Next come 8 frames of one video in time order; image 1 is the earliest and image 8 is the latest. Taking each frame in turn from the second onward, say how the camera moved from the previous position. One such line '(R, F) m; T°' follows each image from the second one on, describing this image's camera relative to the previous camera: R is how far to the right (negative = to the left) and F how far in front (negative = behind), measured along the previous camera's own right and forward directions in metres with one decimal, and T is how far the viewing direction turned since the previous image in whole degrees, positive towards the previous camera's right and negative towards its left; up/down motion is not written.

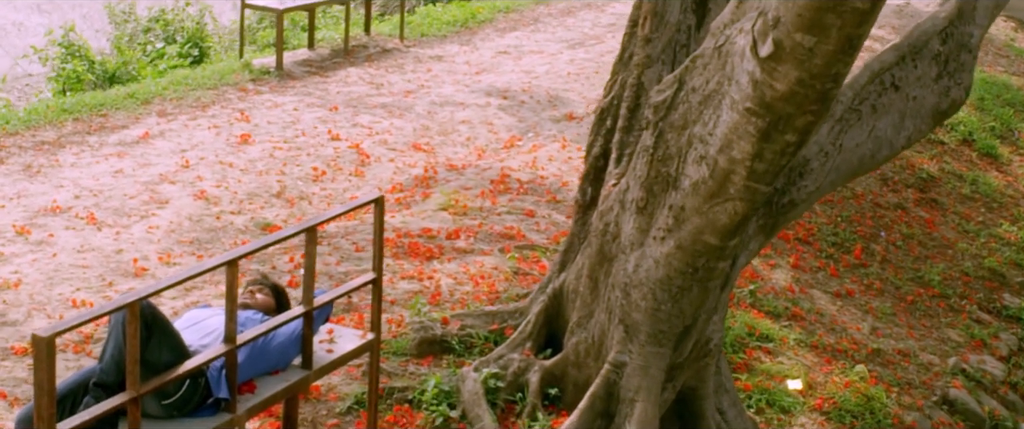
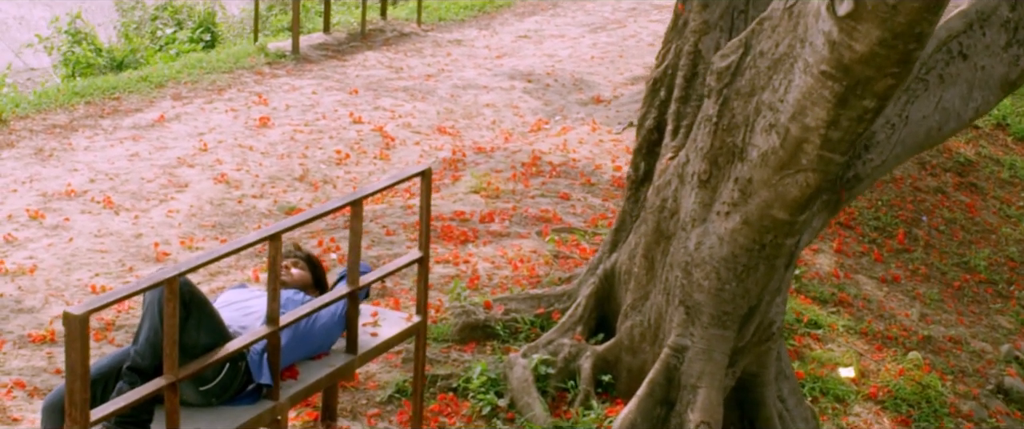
(-0.3, +0.4) m; 0°
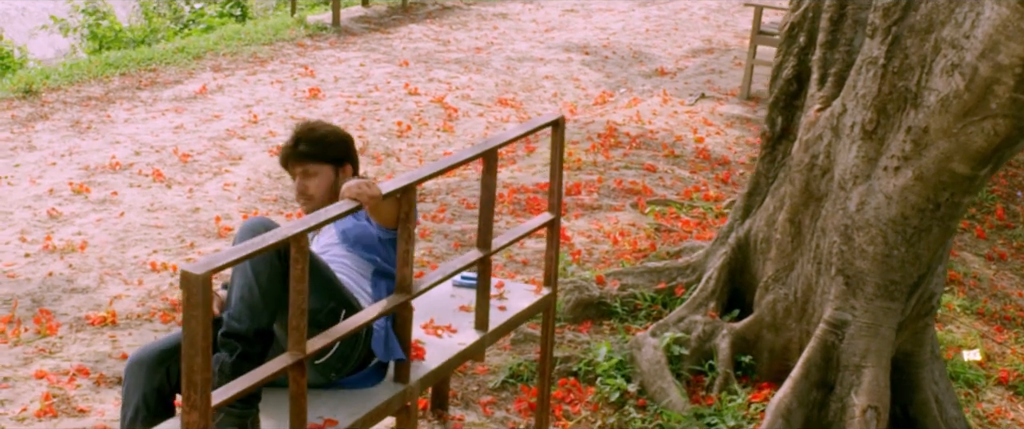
(-0.6, +0.8) m; 0°
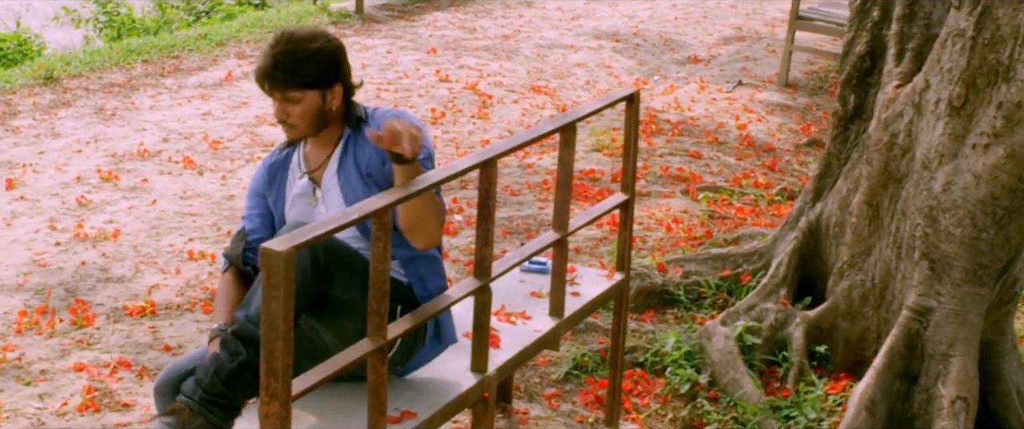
(-0.3, +0.3) m; 0°
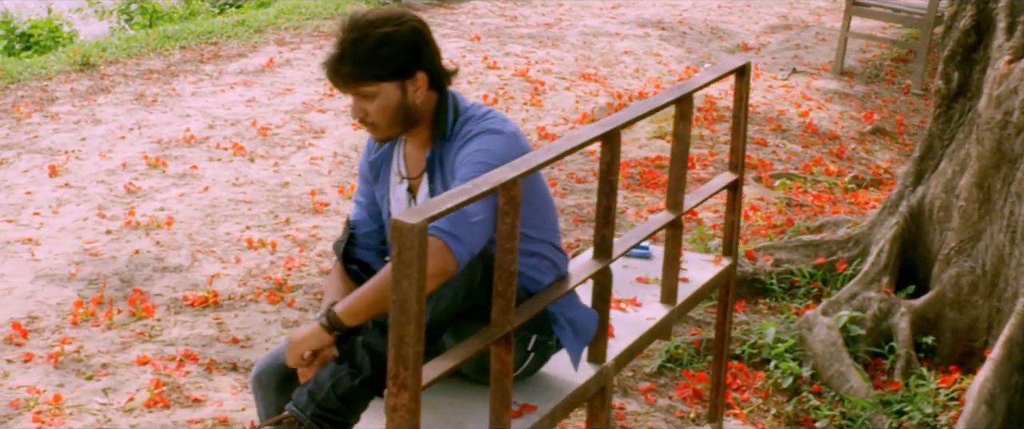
(-0.3, +0.3) m; 0°
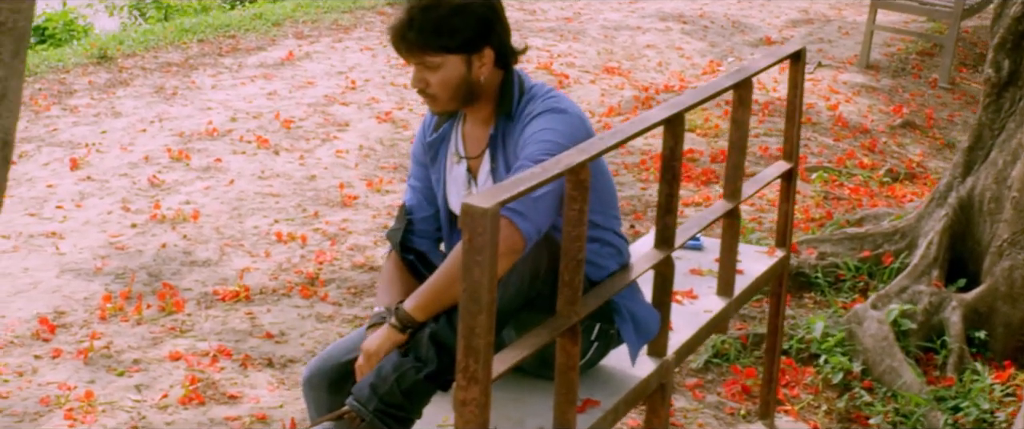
(-0.2, +0.1) m; 0°
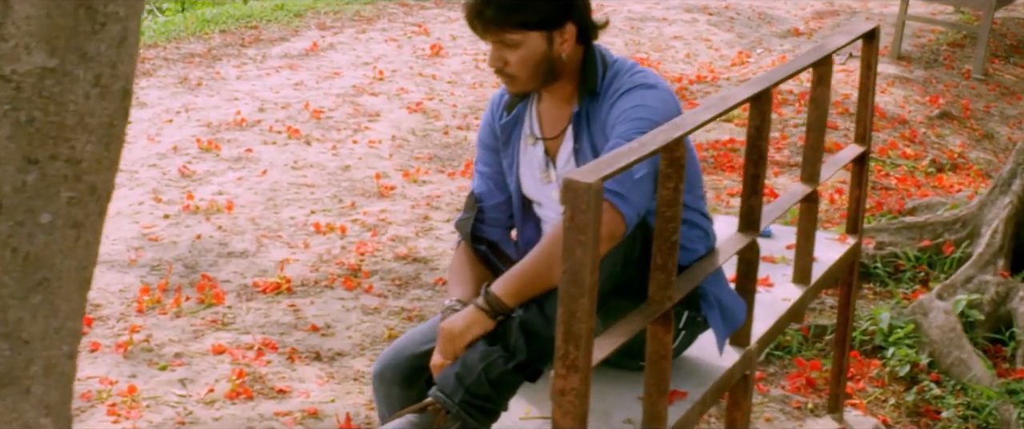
(-0.2, +0.2) m; 0°
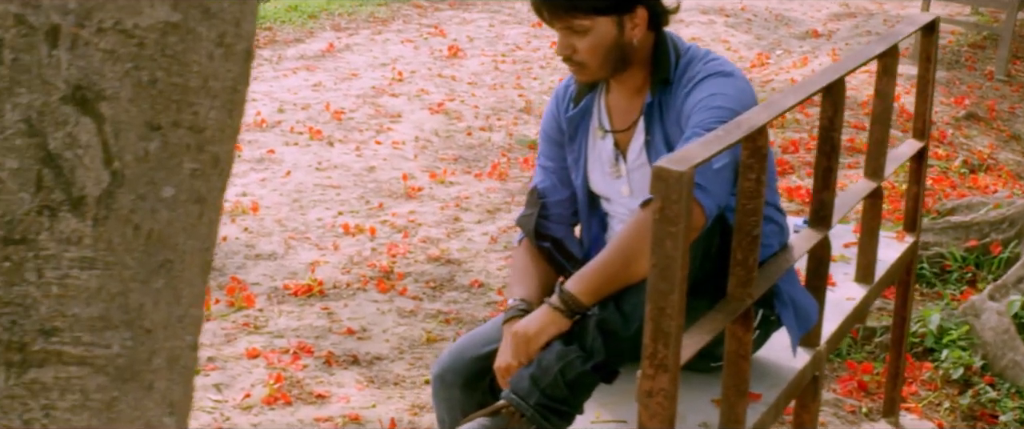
(-0.2, +0.1) m; 0°
